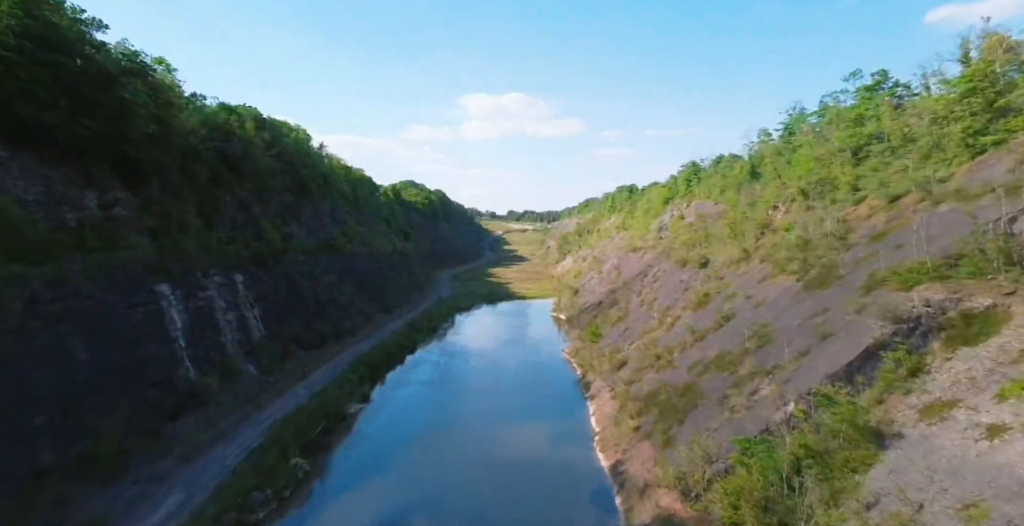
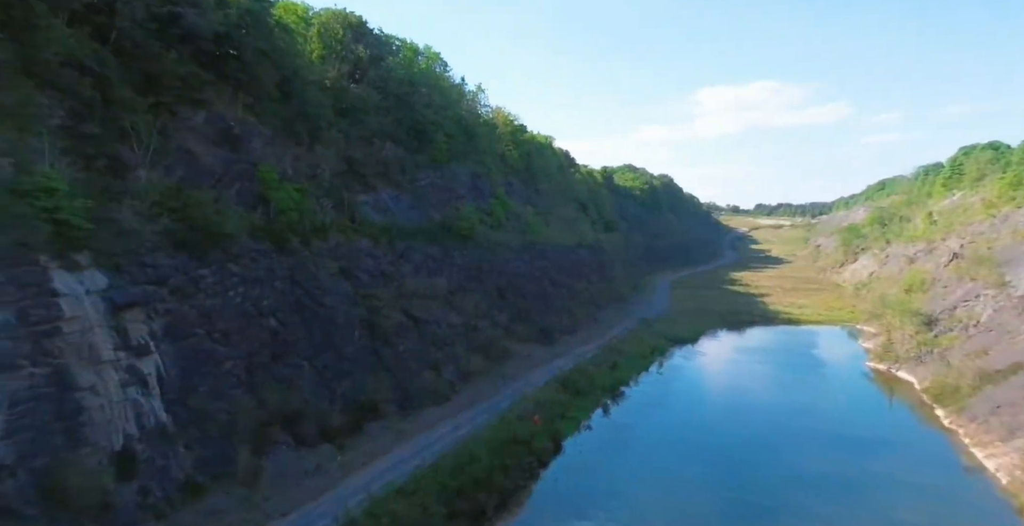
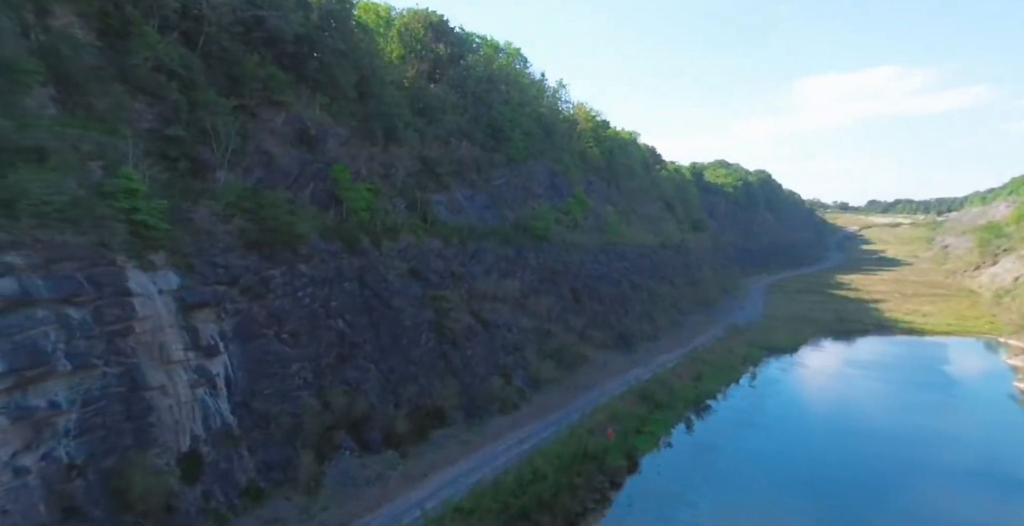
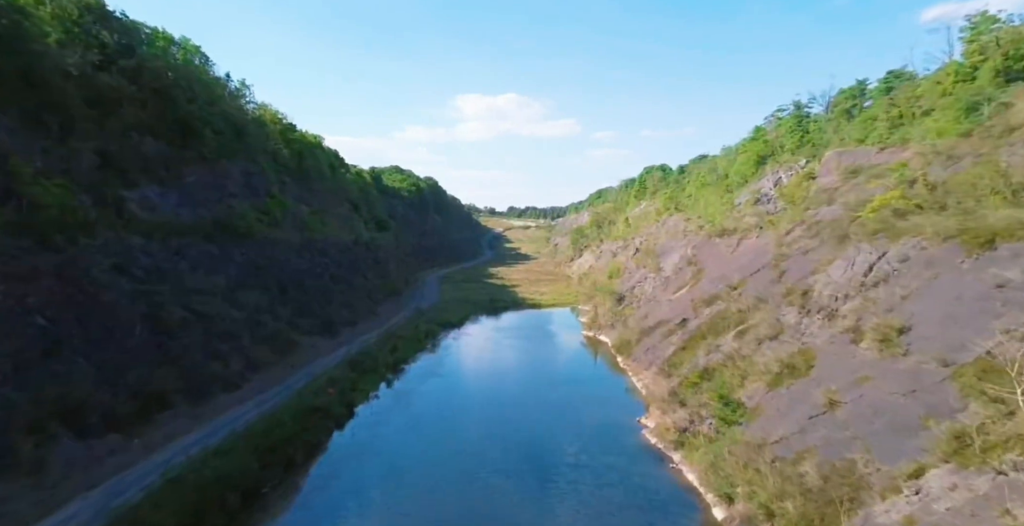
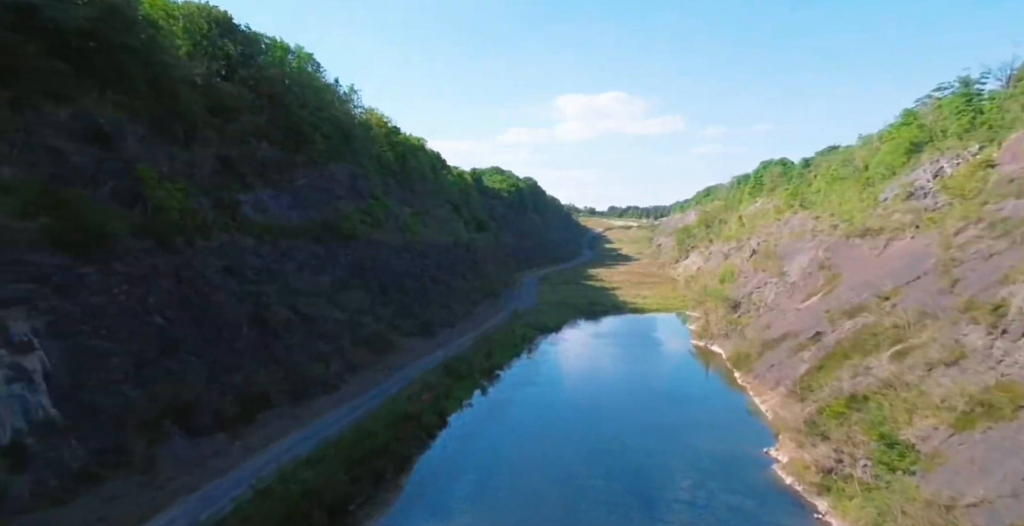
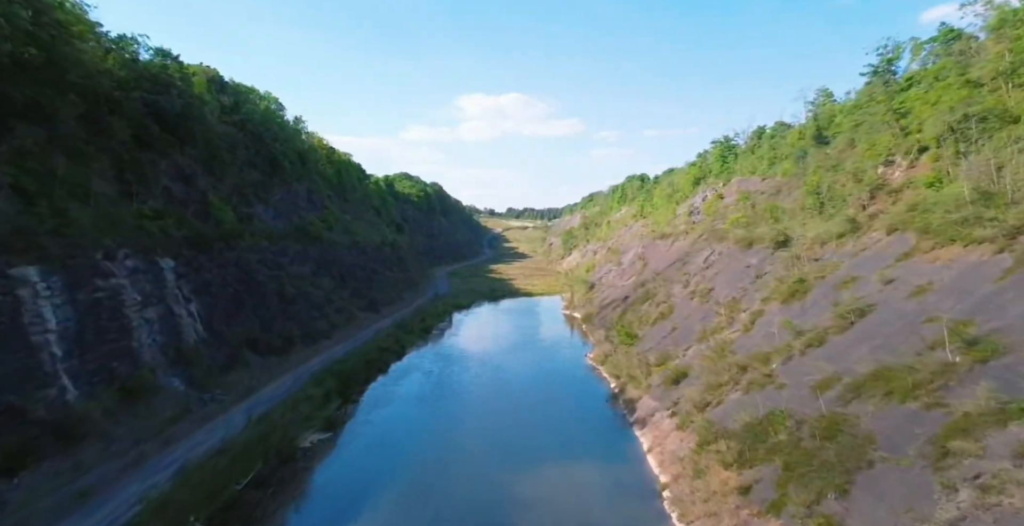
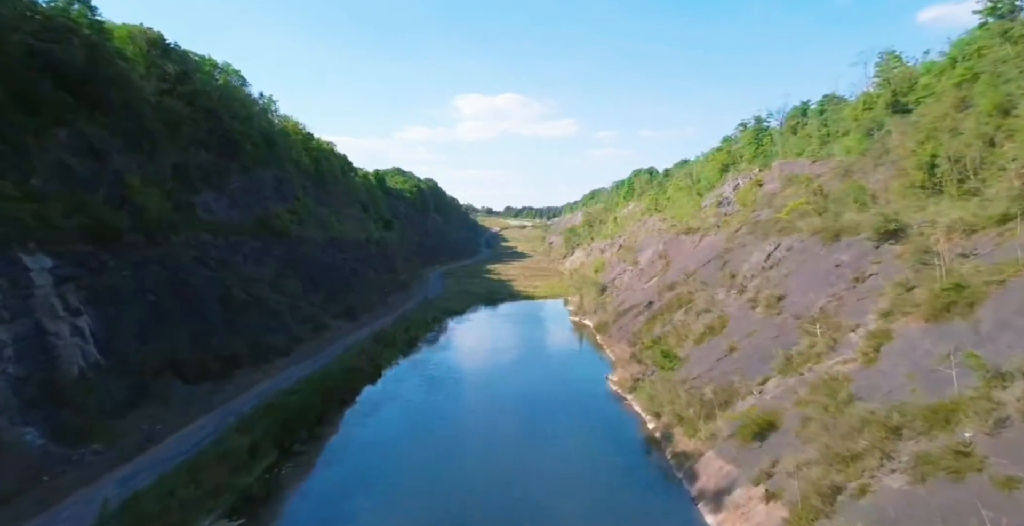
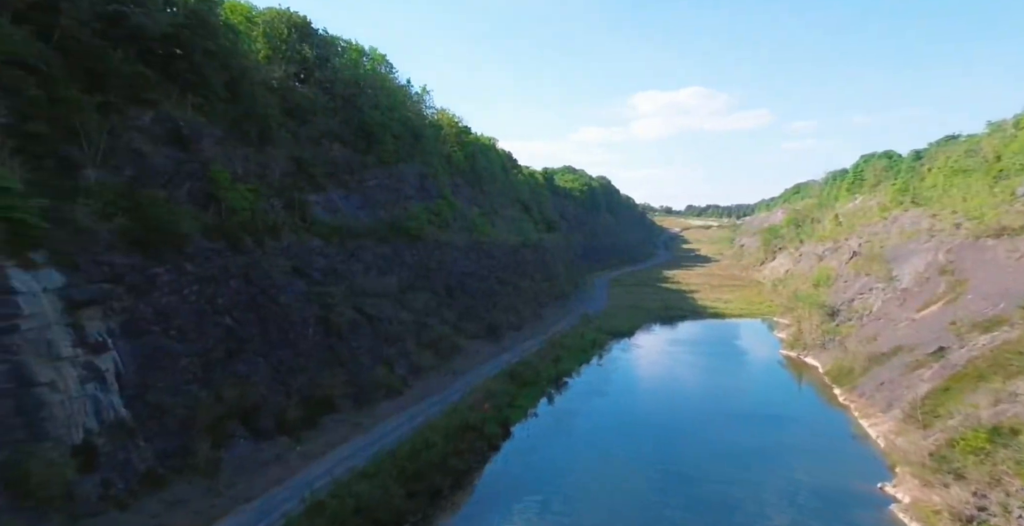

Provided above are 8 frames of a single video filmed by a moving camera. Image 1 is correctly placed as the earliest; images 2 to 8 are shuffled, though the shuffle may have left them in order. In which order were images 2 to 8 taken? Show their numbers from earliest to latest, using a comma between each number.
6, 7, 4, 5, 8, 2, 3
